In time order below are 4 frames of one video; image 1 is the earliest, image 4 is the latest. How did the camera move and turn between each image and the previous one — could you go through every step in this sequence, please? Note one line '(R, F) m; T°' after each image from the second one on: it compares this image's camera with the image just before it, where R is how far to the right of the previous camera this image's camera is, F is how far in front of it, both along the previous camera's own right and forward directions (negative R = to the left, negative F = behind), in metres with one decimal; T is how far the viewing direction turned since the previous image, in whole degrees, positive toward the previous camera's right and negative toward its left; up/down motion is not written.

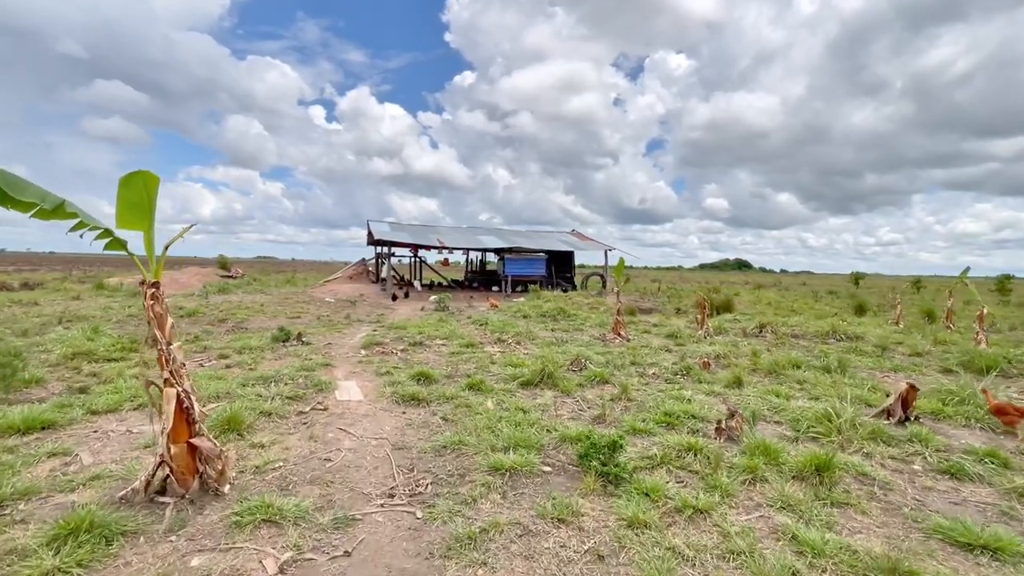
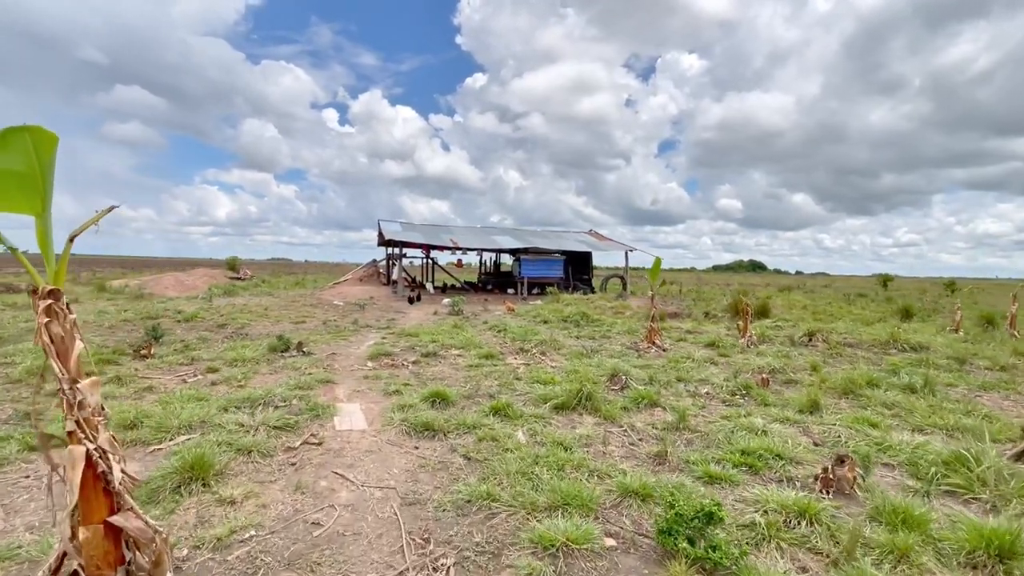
(-0.3, +1.1) m; -1°
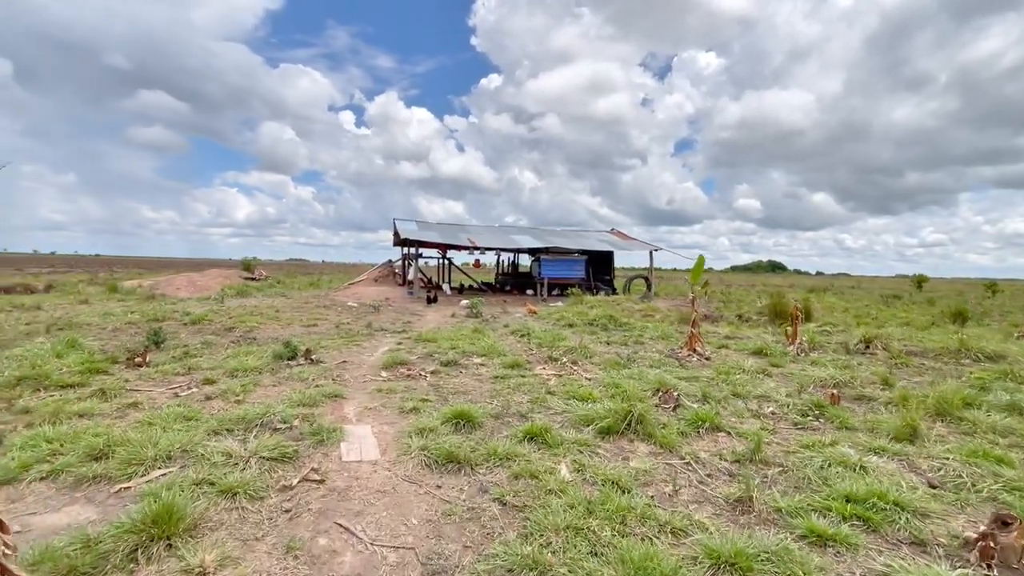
(-0.2, +0.9) m; -2°
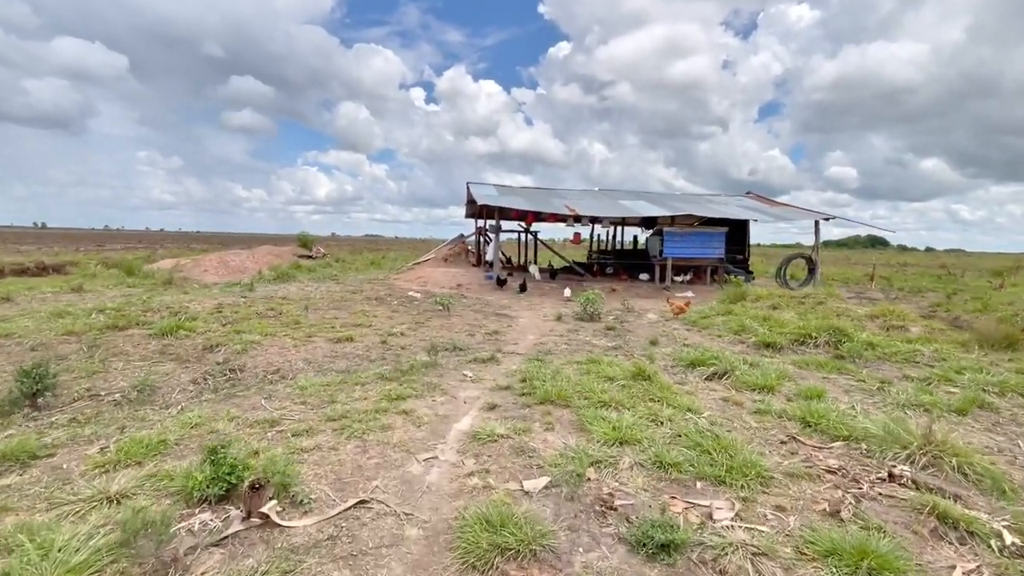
(-1.6, +5.6) m; -8°
